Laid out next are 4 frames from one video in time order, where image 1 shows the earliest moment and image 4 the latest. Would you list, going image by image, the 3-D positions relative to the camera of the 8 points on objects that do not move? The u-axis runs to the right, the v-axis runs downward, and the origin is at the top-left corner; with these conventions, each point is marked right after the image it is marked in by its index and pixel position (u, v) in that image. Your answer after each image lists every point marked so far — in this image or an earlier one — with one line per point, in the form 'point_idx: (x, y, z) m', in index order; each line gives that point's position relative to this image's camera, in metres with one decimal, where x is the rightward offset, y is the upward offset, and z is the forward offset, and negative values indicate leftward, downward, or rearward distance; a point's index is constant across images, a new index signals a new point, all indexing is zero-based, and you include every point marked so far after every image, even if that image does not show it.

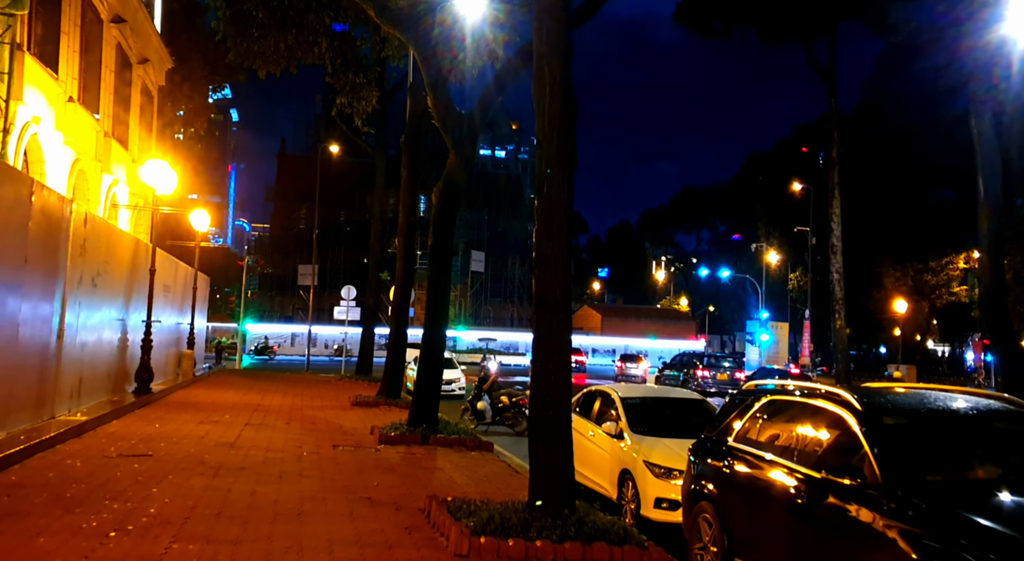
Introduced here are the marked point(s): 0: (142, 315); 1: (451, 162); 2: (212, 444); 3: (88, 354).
0: (-7.7, -0.7, +19.0) m
1: (-1.1, +2.1, +16.1) m
2: (-4.1, -2.2, +12.4) m
3: (-6.7, -1.2, +14.4) m
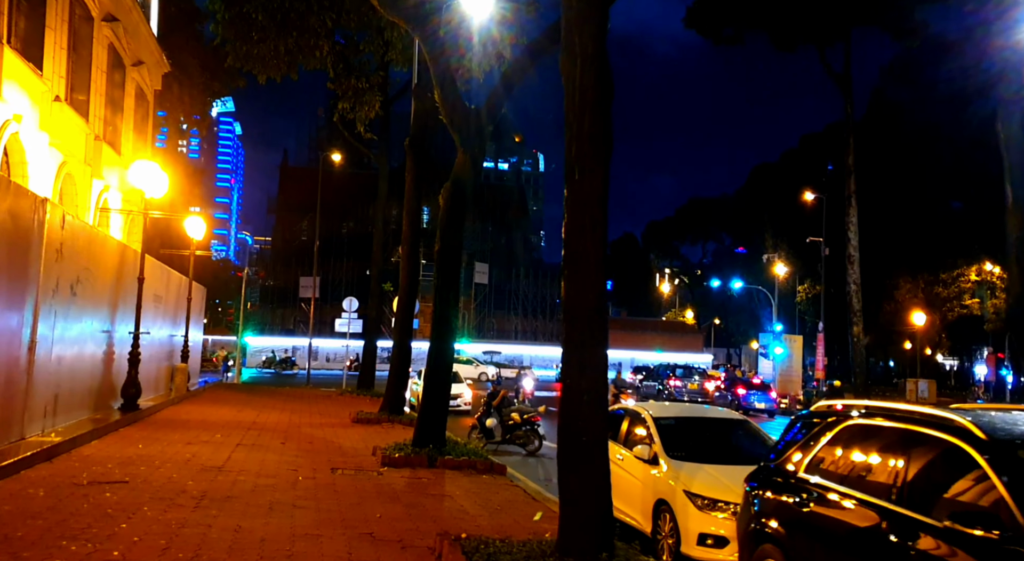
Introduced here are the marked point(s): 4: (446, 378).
0: (-7.5, -0.9, +17.8) m
1: (-0.9, +2.0, +15.0) m
2: (-3.9, -2.3, +11.2) m
3: (-6.5, -1.3, +13.2) m
4: (-1.0, -1.5, +14.2) m
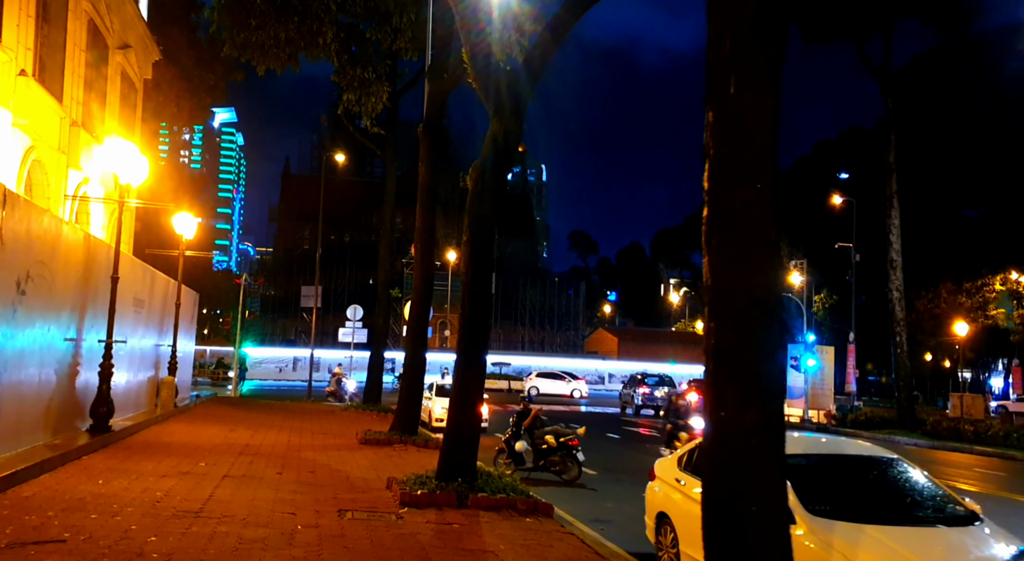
0: (-6.9, -0.9, +15.4) m
1: (-0.3, +2.0, +12.6) m
2: (-3.3, -2.3, +8.8) m
3: (-5.9, -1.2, +10.8) m
4: (-0.4, -1.5, +11.7) m
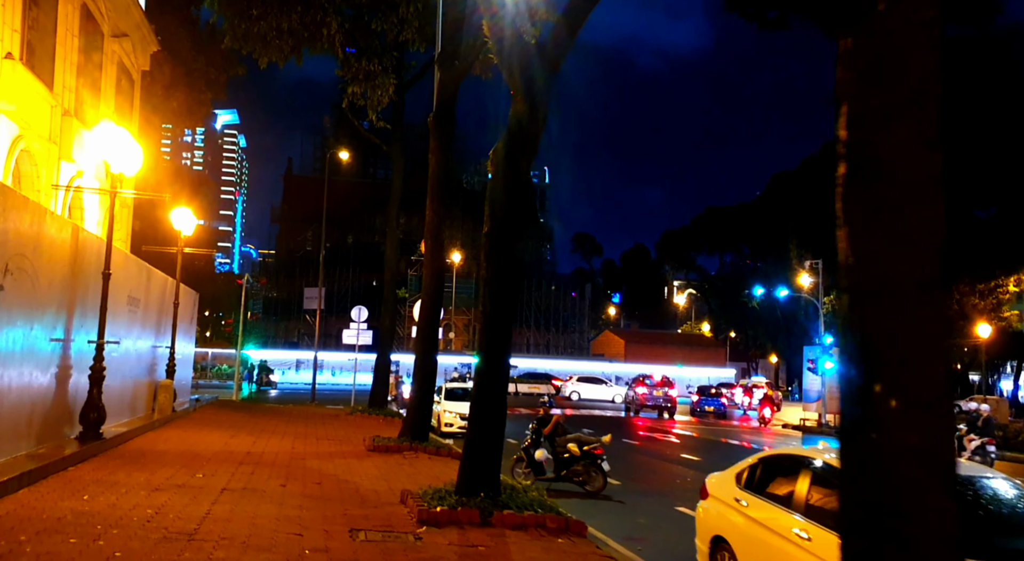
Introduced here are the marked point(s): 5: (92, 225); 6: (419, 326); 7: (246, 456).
0: (-6.6, -0.9, +14.4) m
1: (0.0, +2.1, +11.5) m
2: (-3.0, -2.2, +7.7) m
3: (-5.6, -1.2, +9.8) m
4: (-0.1, -1.5, +10.7) m
5: (-9.2, +1.2, +19.9) m
6: (-1.9, -0.9, +19.1) m
7: (-4.3, -2.8, +14.7) m
